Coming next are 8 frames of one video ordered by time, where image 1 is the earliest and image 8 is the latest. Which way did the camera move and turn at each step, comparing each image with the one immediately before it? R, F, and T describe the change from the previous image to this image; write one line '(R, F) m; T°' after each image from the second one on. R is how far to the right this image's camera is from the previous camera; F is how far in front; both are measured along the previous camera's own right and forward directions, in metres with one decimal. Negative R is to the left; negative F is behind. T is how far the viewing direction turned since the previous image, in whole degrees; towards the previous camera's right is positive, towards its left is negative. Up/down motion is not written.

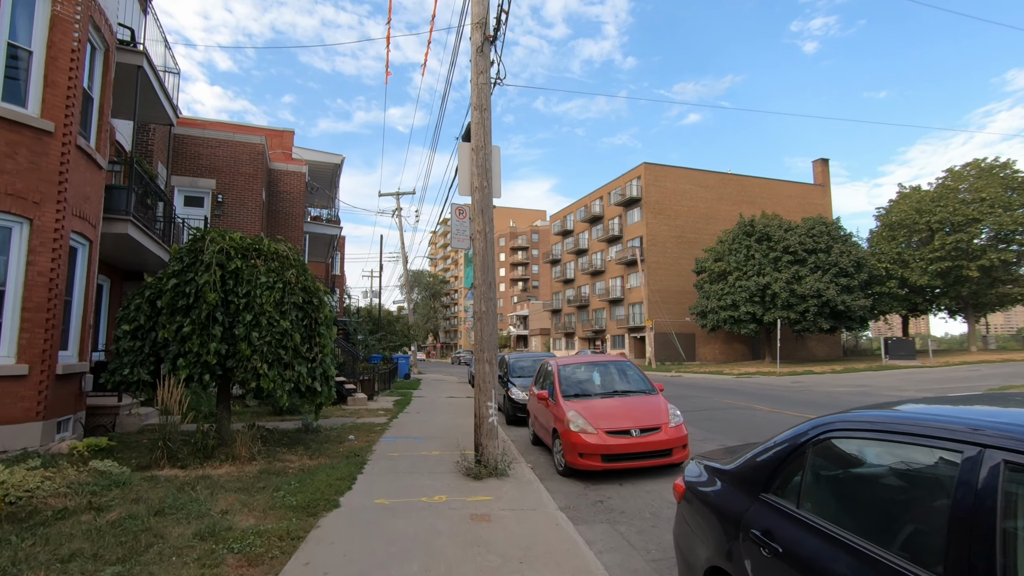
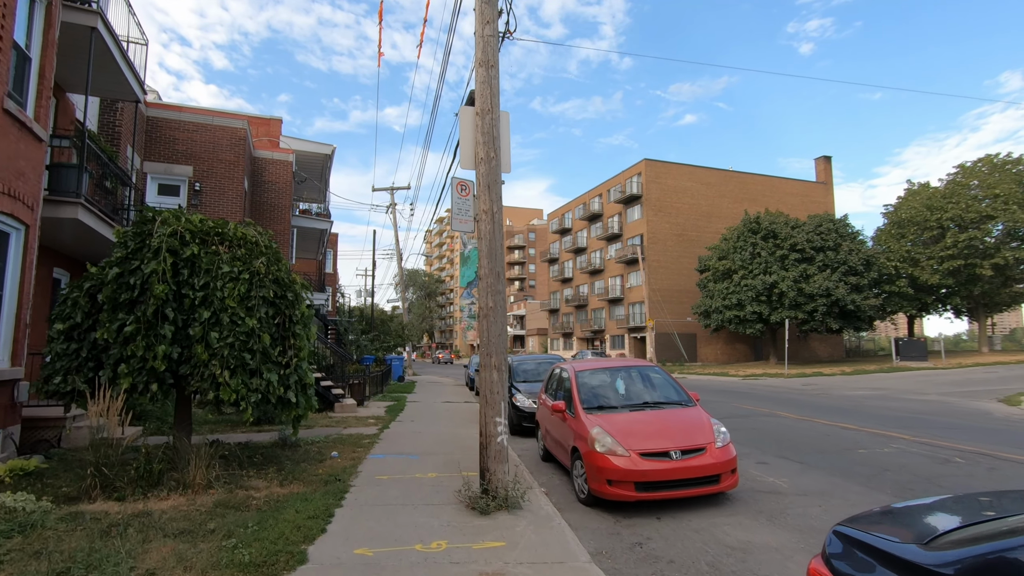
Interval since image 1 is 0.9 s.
(-0.2, +1.2) m; 0°
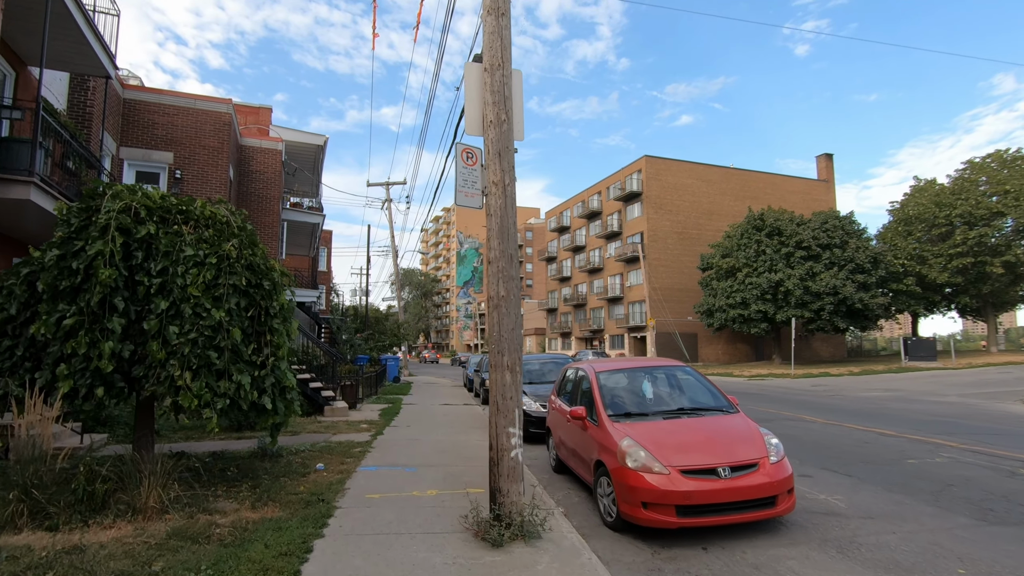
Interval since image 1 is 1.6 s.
(-0.2, +0.9) m; 0°
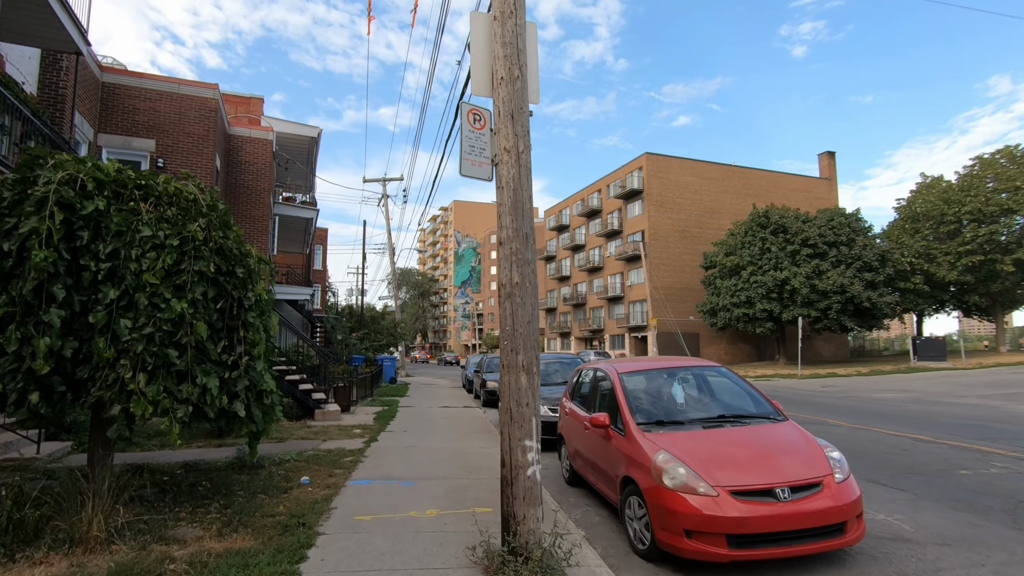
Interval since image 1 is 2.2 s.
(-0.1, +0.8) m; 0°
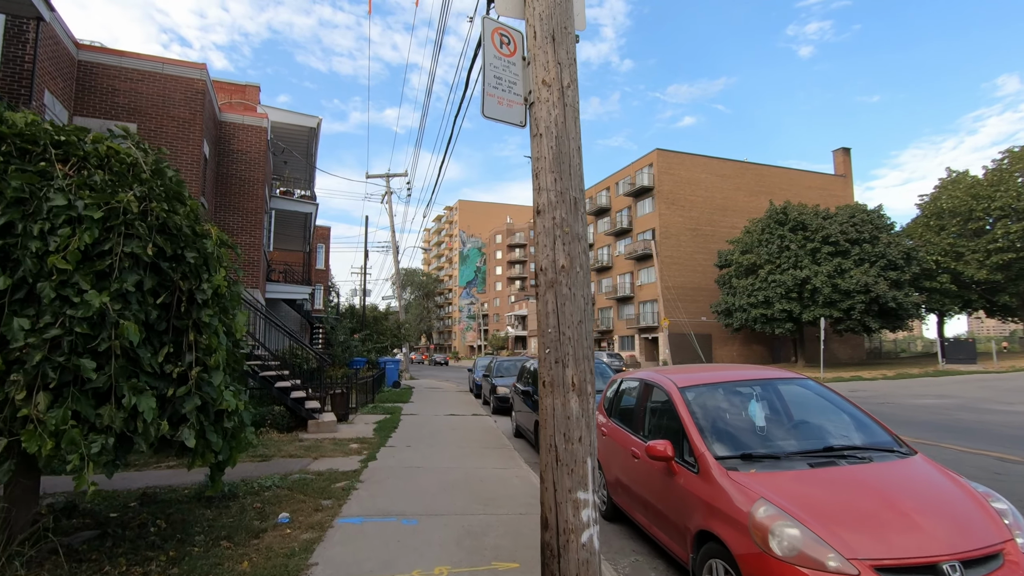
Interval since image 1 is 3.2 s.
(-0.2, +1.2) m; 0°
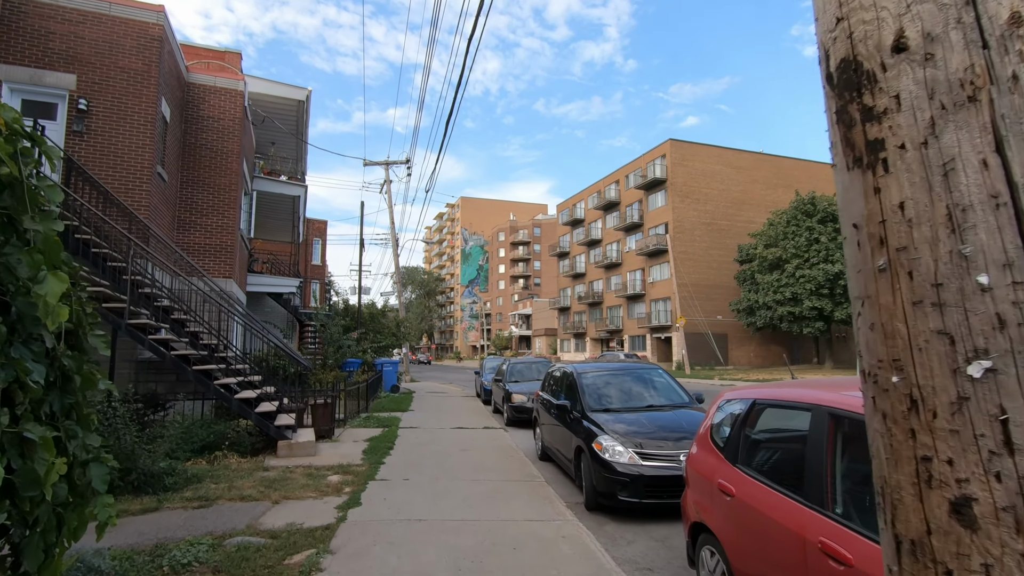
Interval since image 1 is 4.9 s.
(-0.4, +2.2) m; 0°
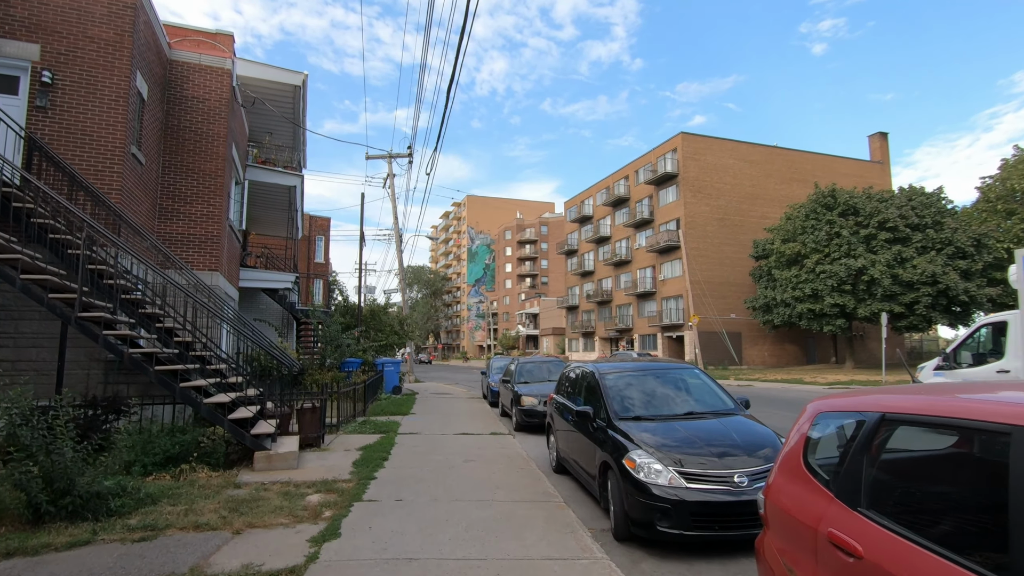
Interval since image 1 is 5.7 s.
(-0.1, +1.1) m; -1°
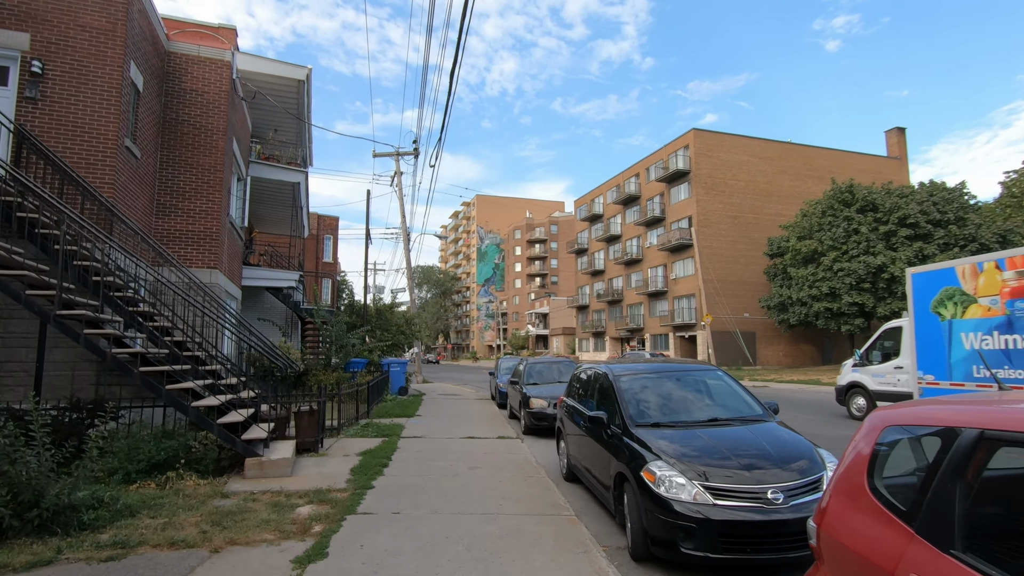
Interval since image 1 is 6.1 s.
(0.0, +0.5) m; -1°
